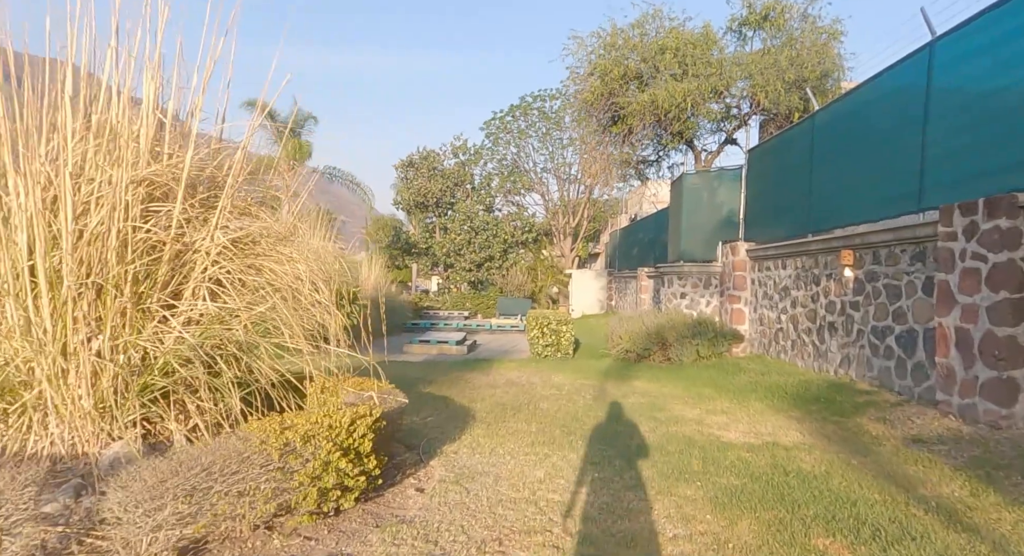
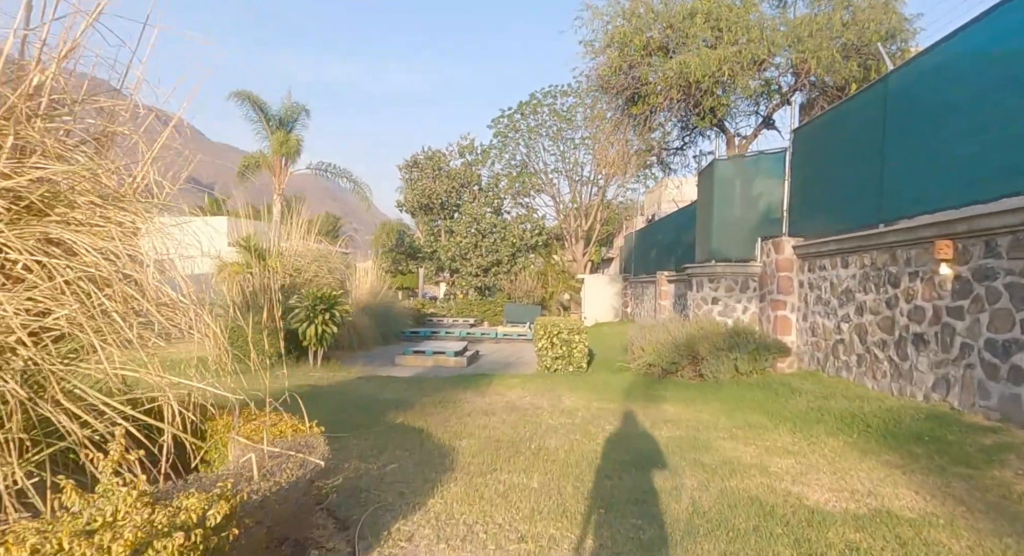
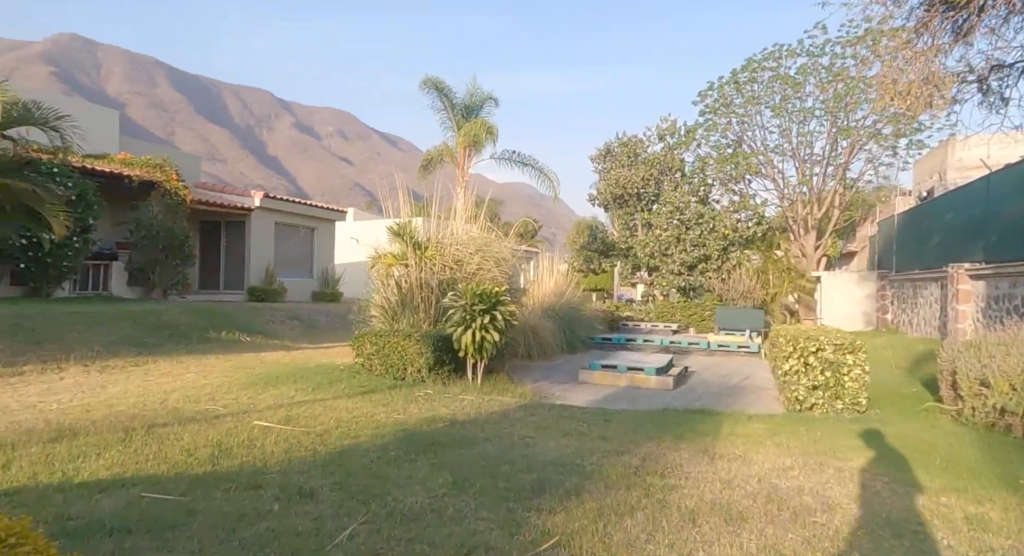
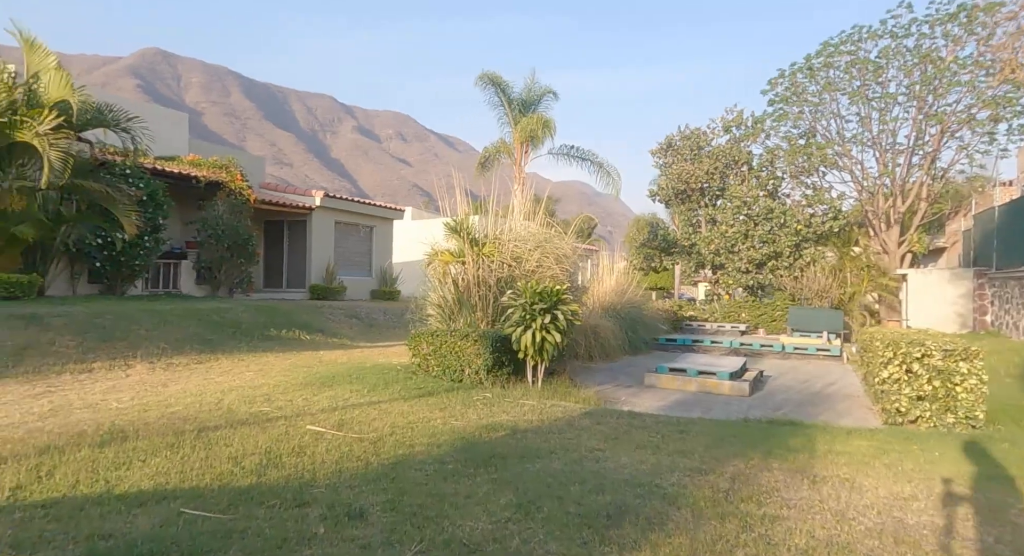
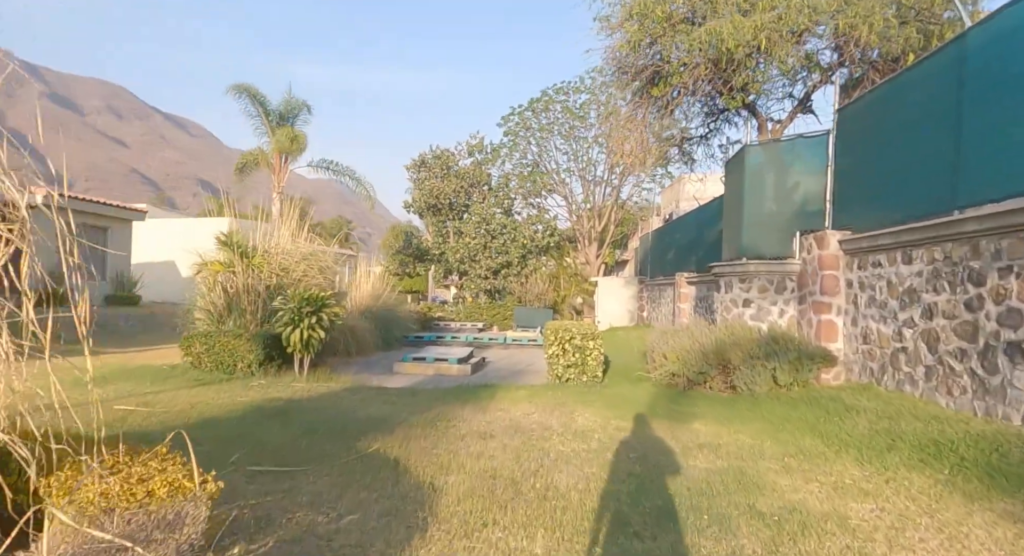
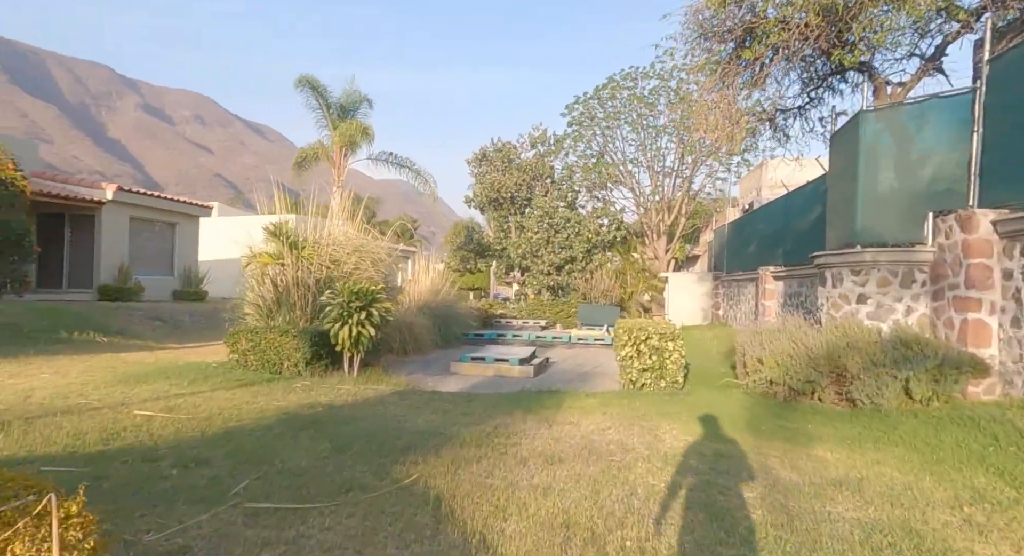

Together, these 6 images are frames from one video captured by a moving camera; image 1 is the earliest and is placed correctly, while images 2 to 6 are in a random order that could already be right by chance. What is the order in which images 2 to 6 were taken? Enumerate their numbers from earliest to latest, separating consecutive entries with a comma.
2, 5, 6, 3, 4
